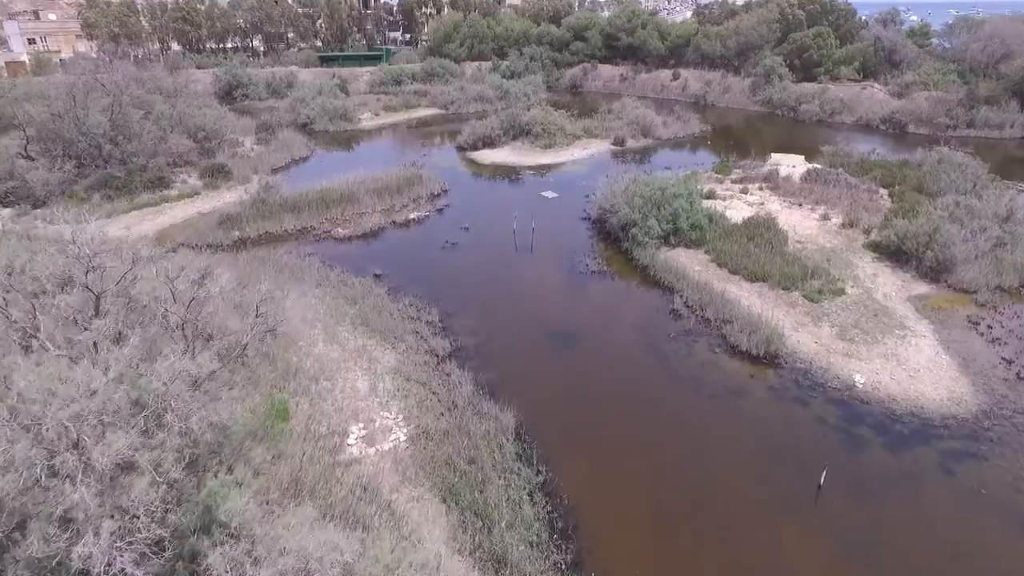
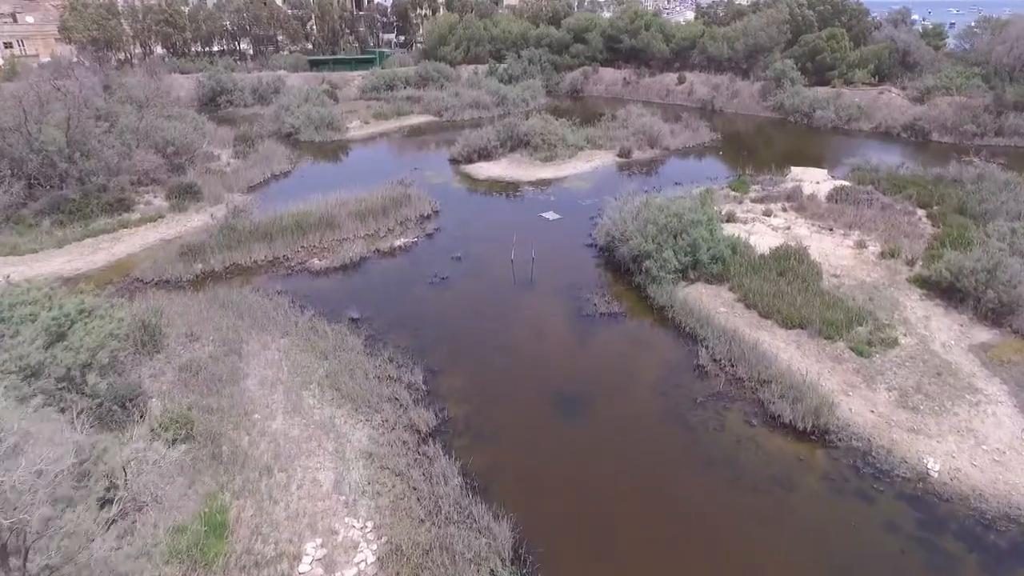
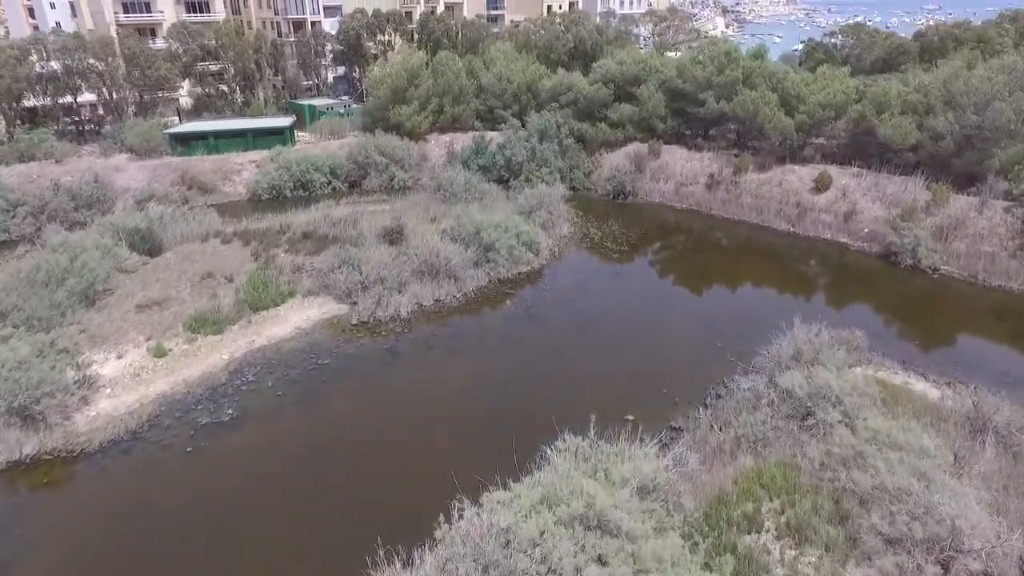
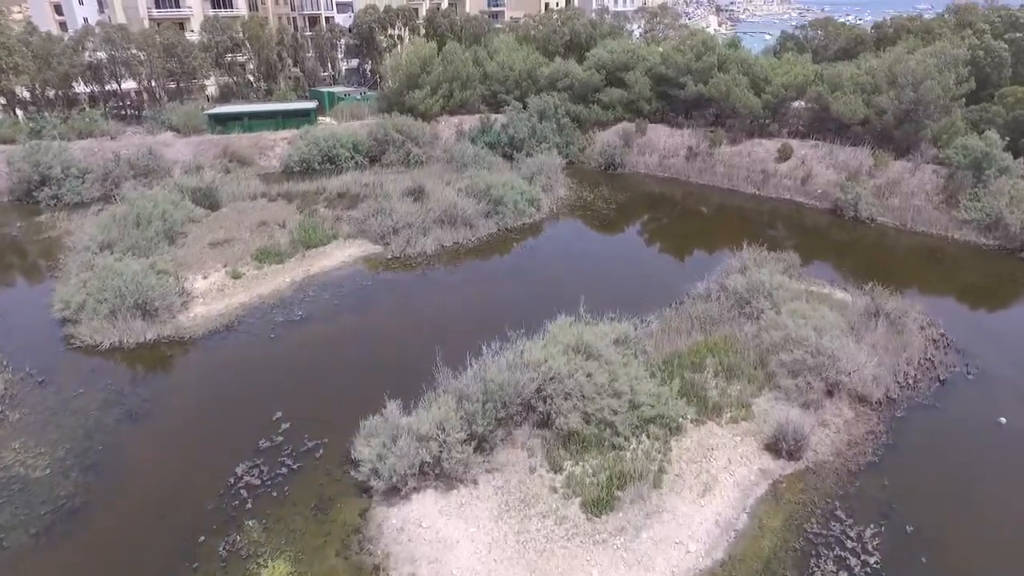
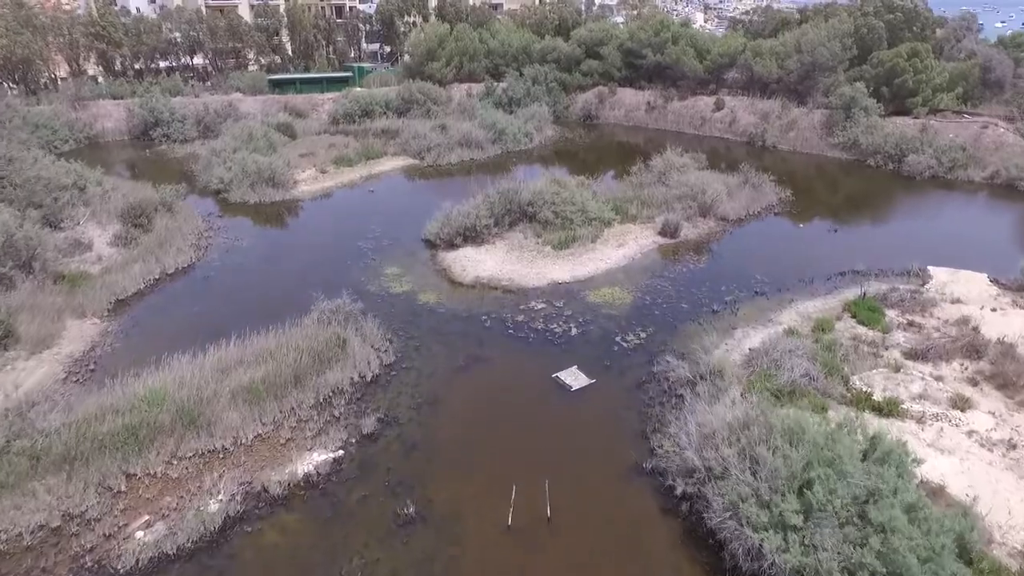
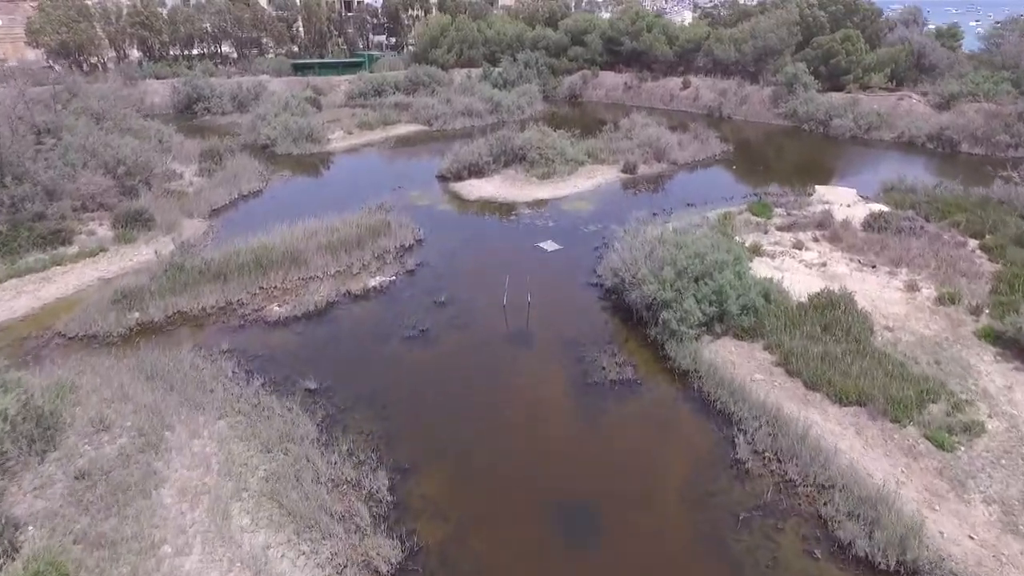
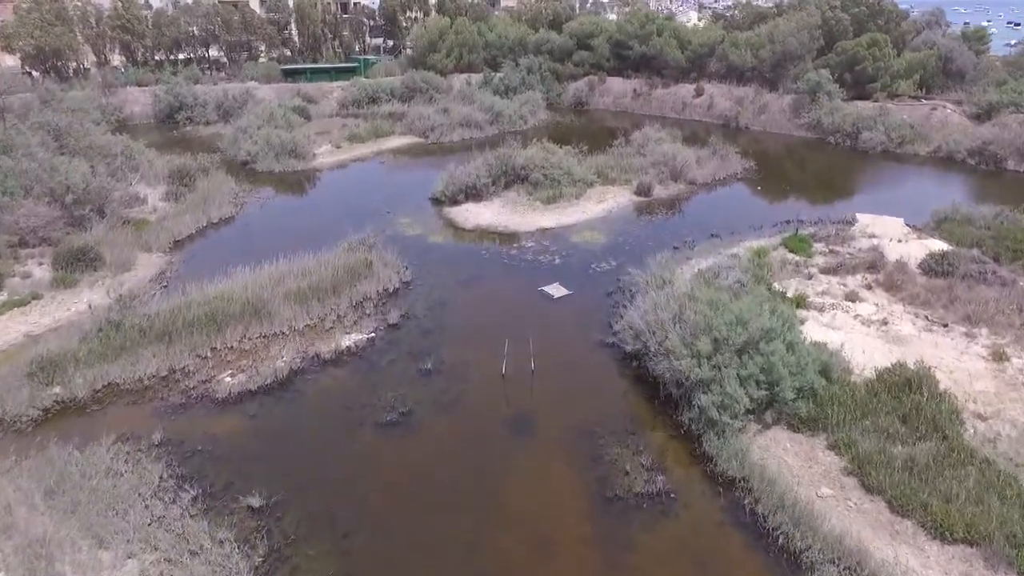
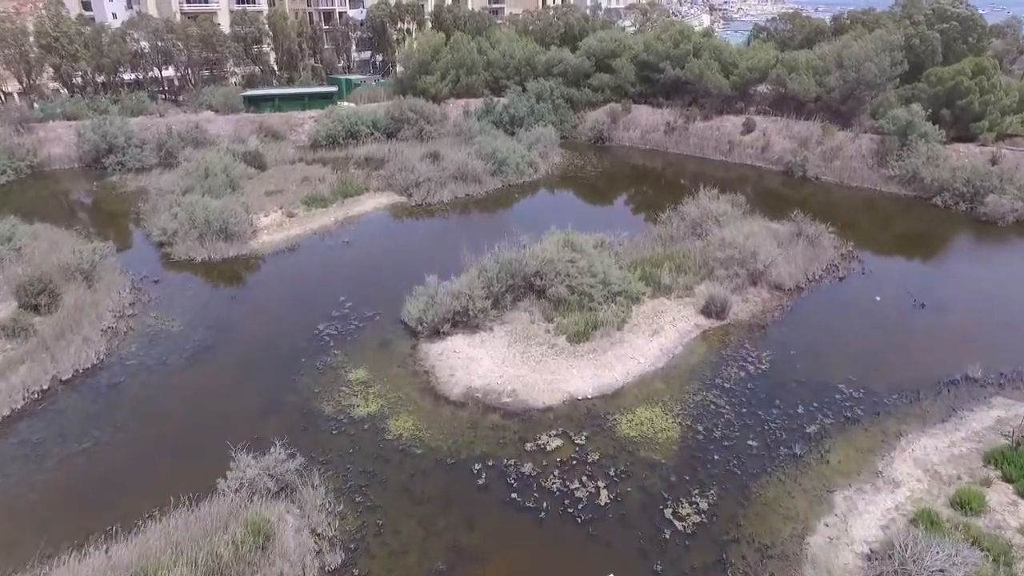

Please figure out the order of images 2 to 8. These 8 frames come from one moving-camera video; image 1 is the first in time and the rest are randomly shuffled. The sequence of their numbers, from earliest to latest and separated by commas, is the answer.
2, 6, 7, 5, 8, 4, 3
